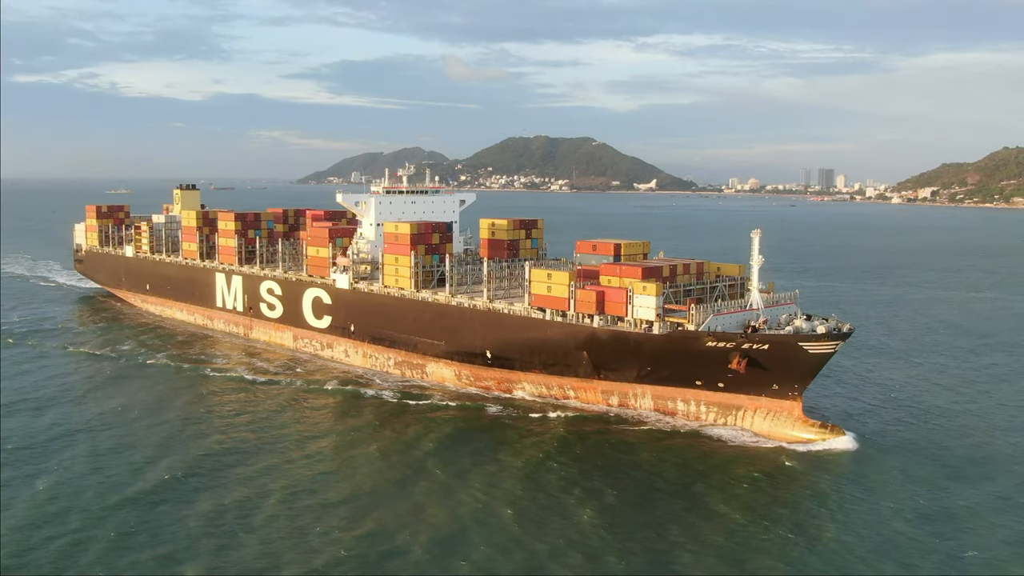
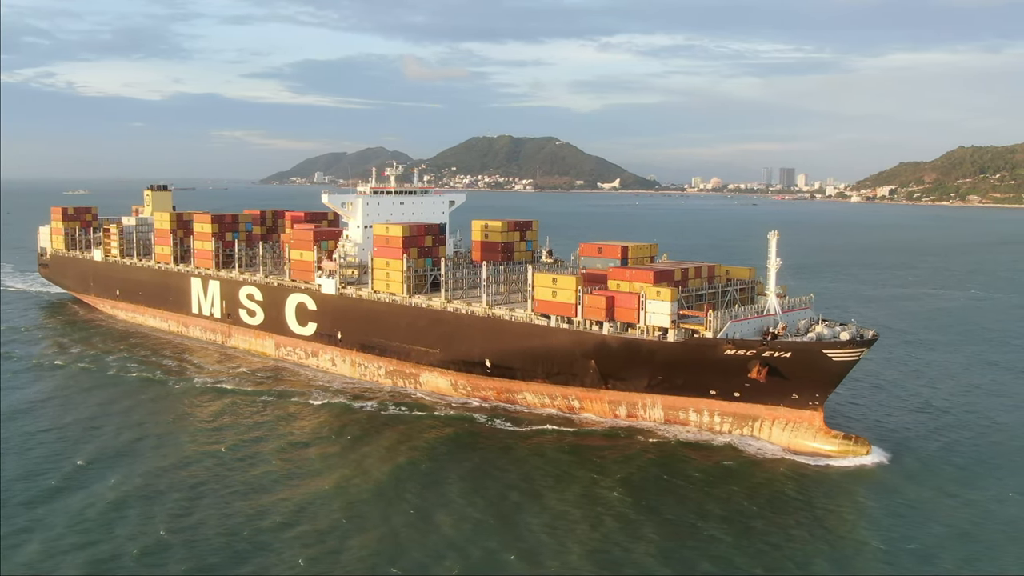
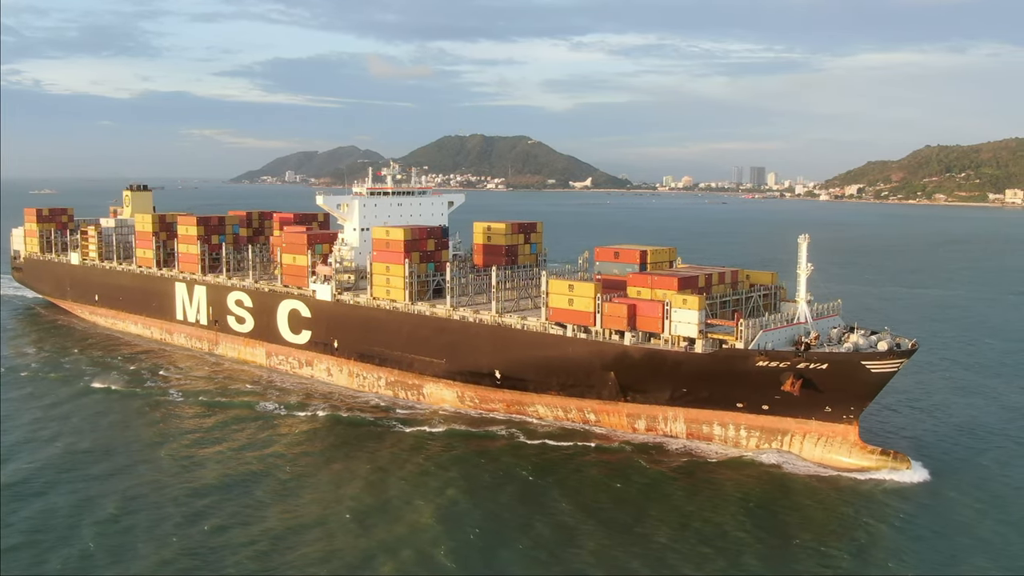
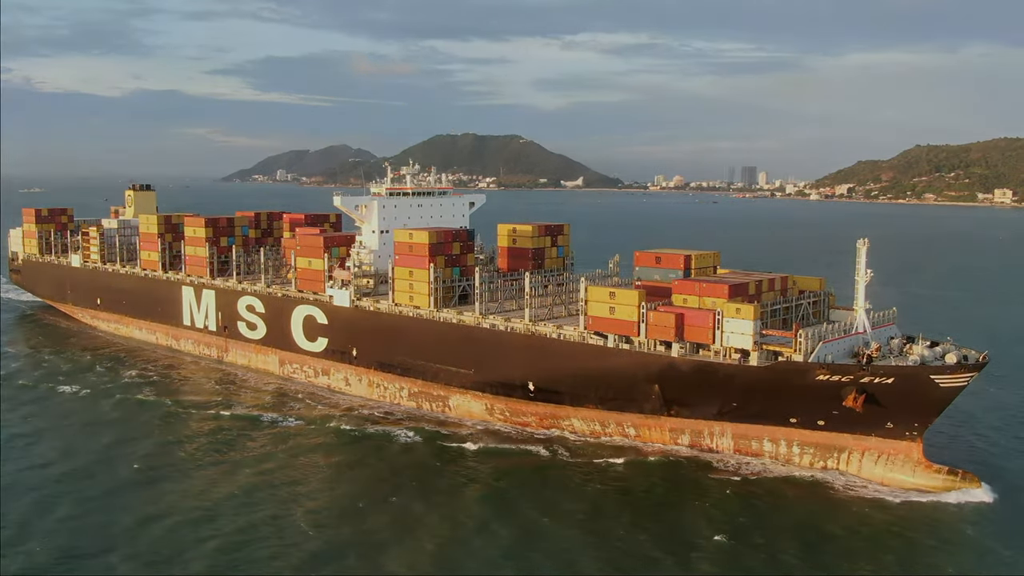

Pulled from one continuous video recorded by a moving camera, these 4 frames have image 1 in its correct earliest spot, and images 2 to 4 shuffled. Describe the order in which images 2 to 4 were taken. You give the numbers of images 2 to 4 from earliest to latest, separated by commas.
2, 3, 4
